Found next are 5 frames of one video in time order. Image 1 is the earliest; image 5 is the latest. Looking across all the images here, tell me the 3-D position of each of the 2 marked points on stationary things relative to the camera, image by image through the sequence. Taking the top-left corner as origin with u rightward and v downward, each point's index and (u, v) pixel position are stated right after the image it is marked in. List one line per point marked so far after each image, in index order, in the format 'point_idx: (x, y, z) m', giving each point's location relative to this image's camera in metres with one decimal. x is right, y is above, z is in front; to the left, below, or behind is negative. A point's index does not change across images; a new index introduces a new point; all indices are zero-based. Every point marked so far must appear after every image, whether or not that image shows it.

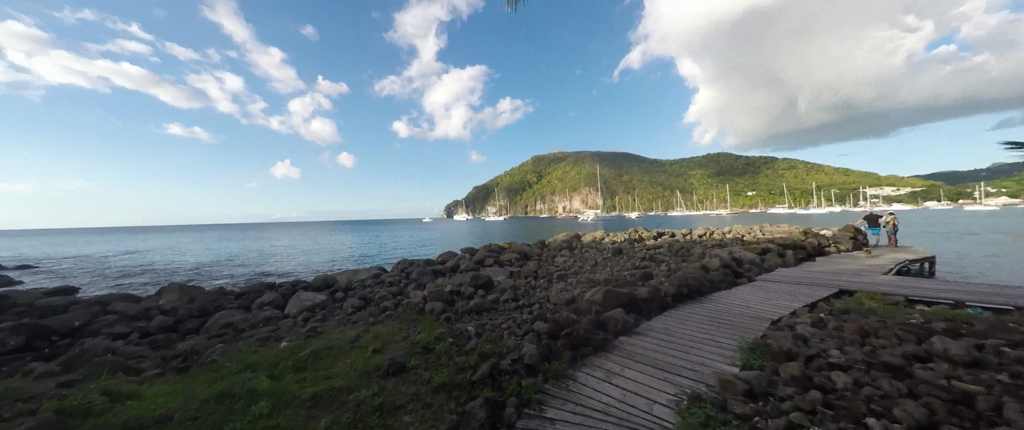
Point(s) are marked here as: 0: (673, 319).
0: (+4.4, -2.8, +8.2) m
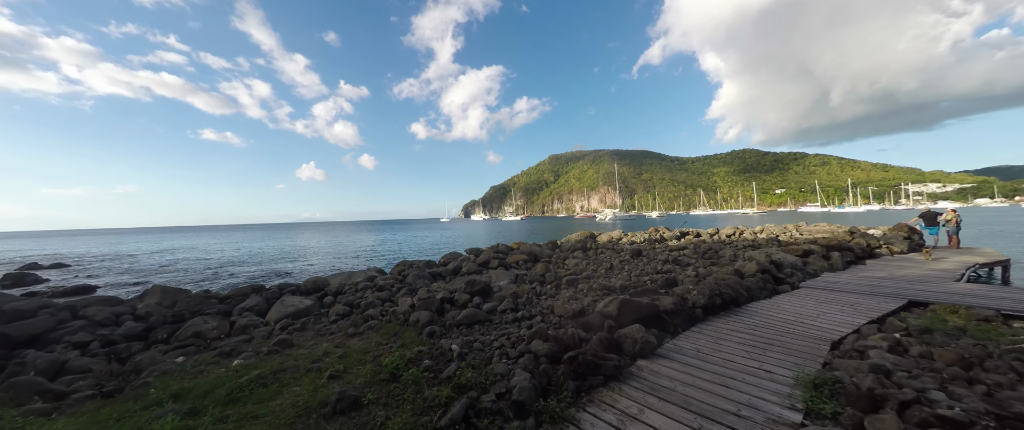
0: (+4.3, -2.7, +6.8) m
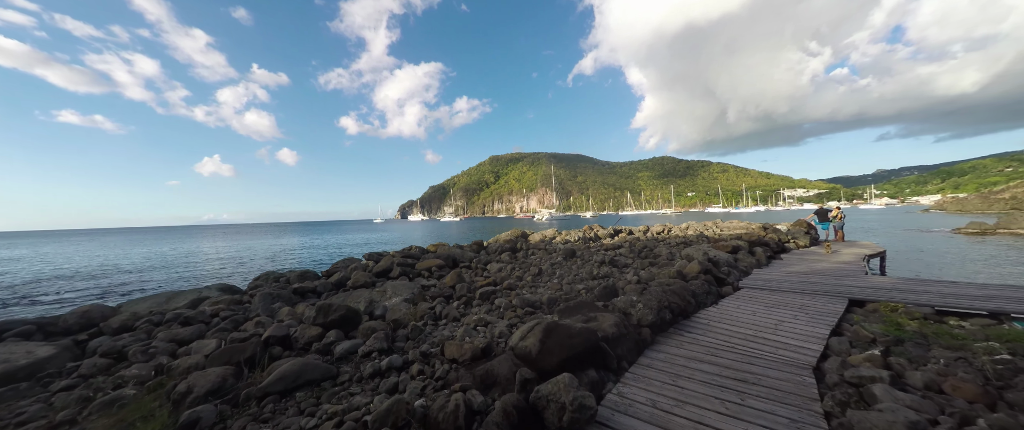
0: (+2.3, -2.5, +4.8) m
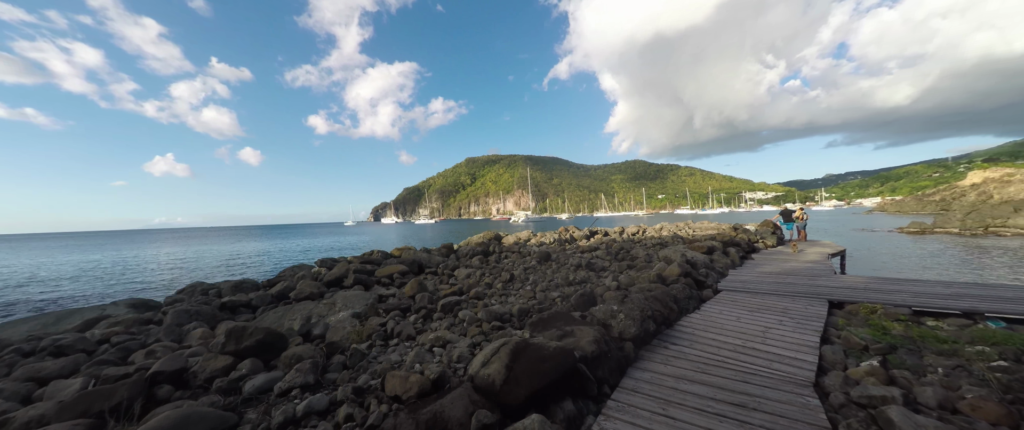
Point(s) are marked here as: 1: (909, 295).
0: (+1.8, -2.5, +4.0) m
1: (+10.6, -2.1, +8.1) m
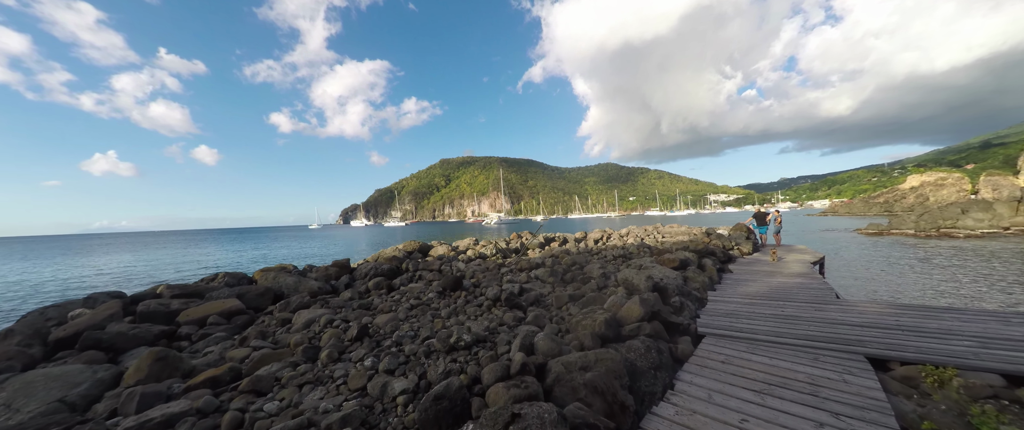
0: (-0.2, -2.6, +0.6) m
1: (+8.2, -2.3, +5.4) m
